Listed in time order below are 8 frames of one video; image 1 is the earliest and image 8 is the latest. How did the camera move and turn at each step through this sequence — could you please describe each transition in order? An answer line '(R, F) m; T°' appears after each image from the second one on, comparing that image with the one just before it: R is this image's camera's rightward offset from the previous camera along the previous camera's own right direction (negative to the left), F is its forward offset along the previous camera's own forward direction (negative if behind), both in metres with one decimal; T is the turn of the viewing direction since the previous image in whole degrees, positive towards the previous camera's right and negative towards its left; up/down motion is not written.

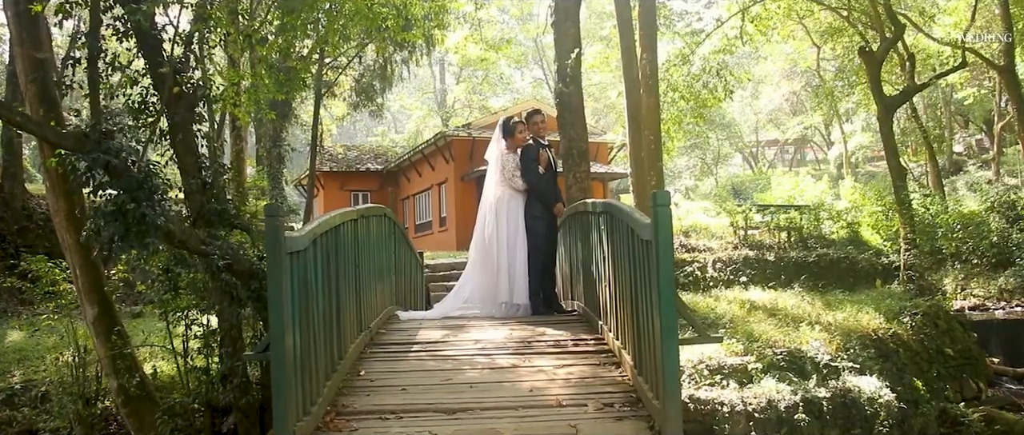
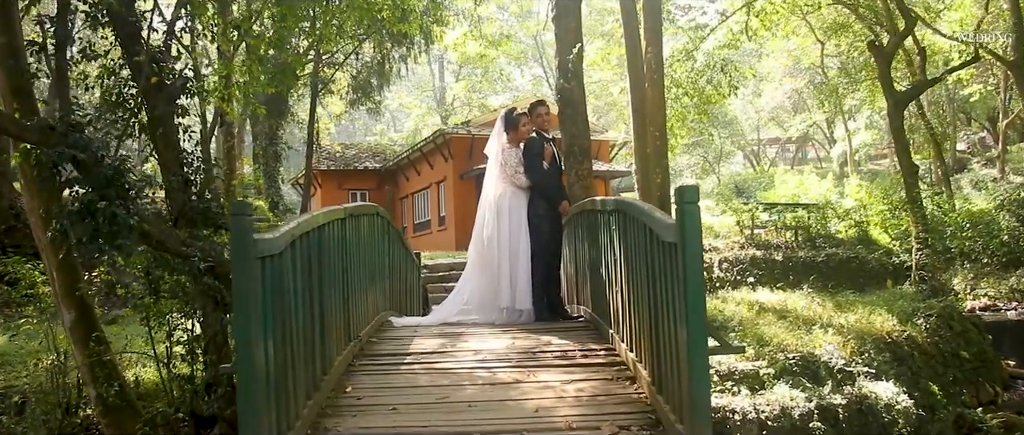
(0.0, +0.3) m; 0°
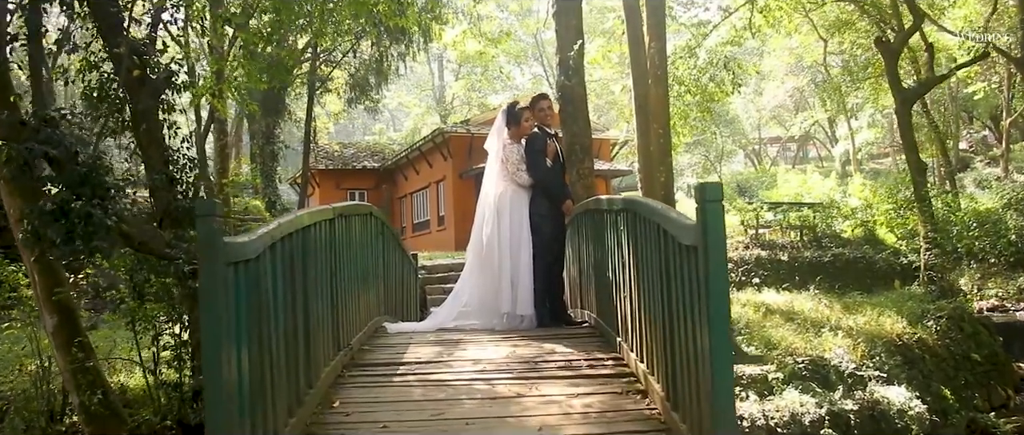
(0.0, +0.2) m; 0°
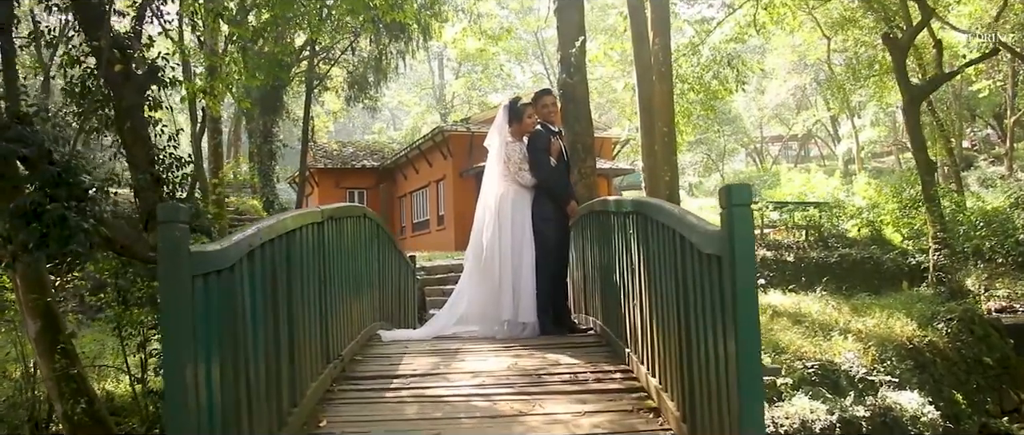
(0.0, +0.2) m; 0°
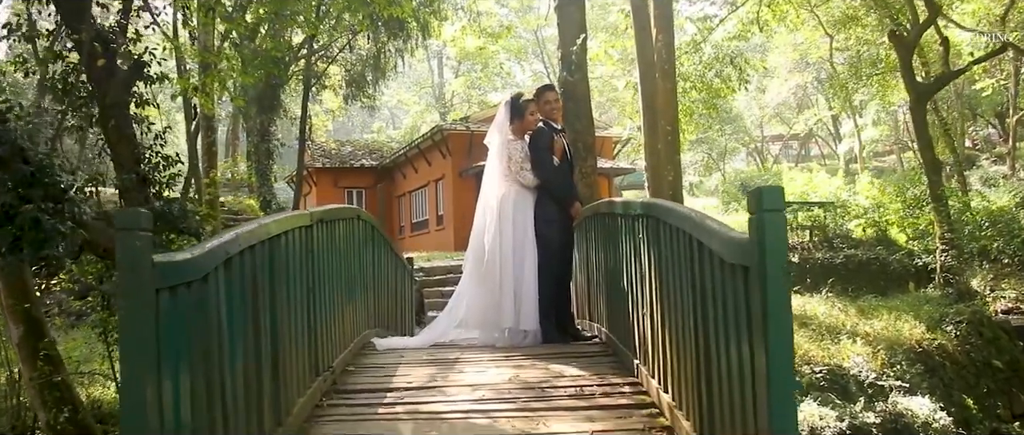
(0.0, +0.2) m; 0°
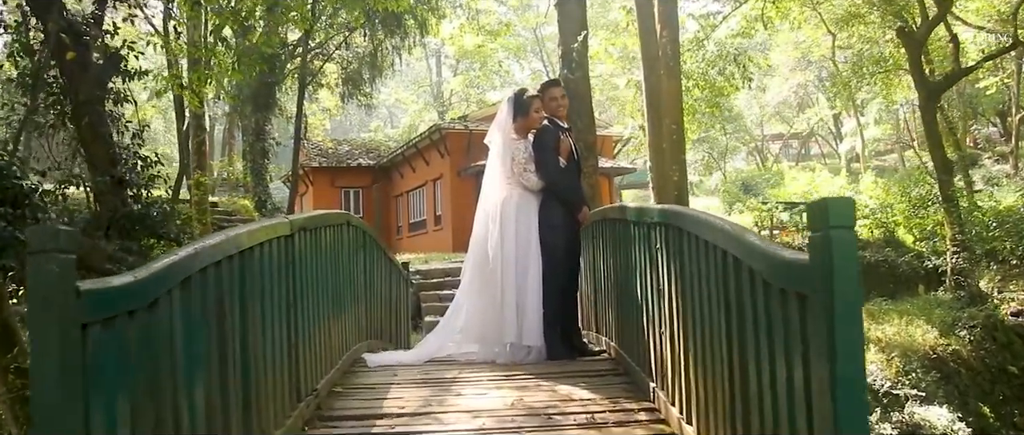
(0.0, +0.3) m; 0°
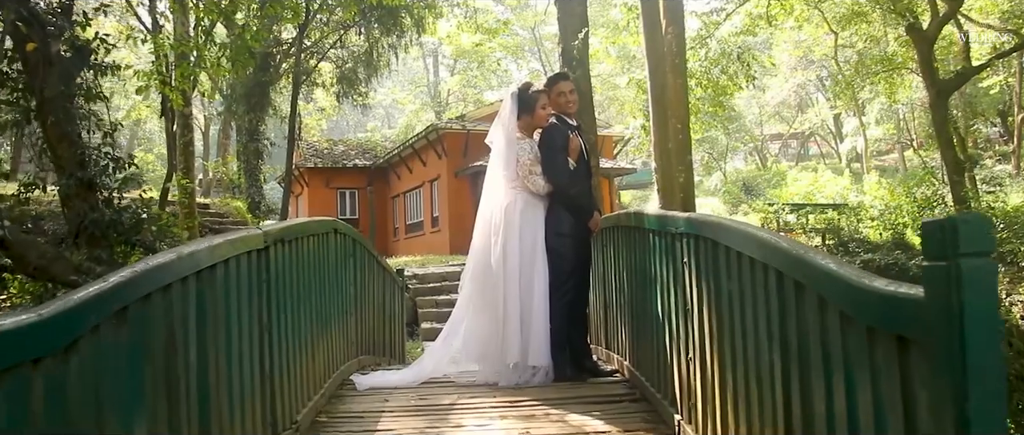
(0.0, +0.3) m; 0°
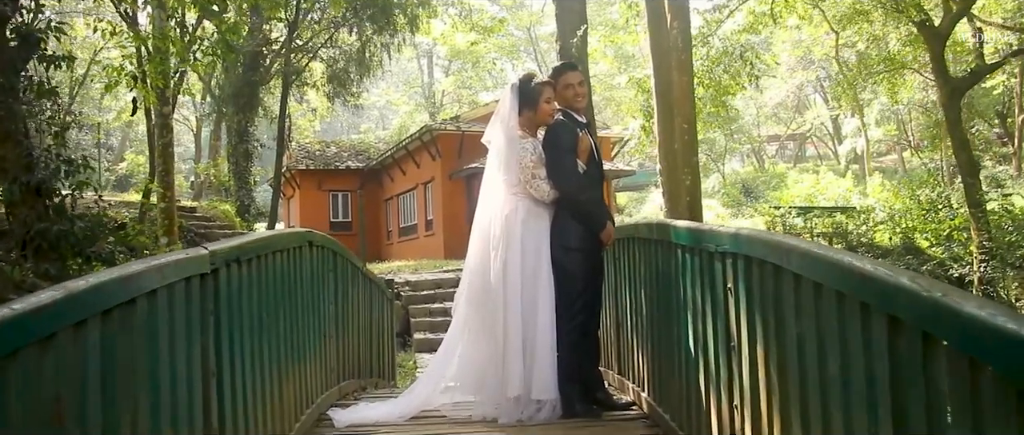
(0.0, +0.4) m; 0°
